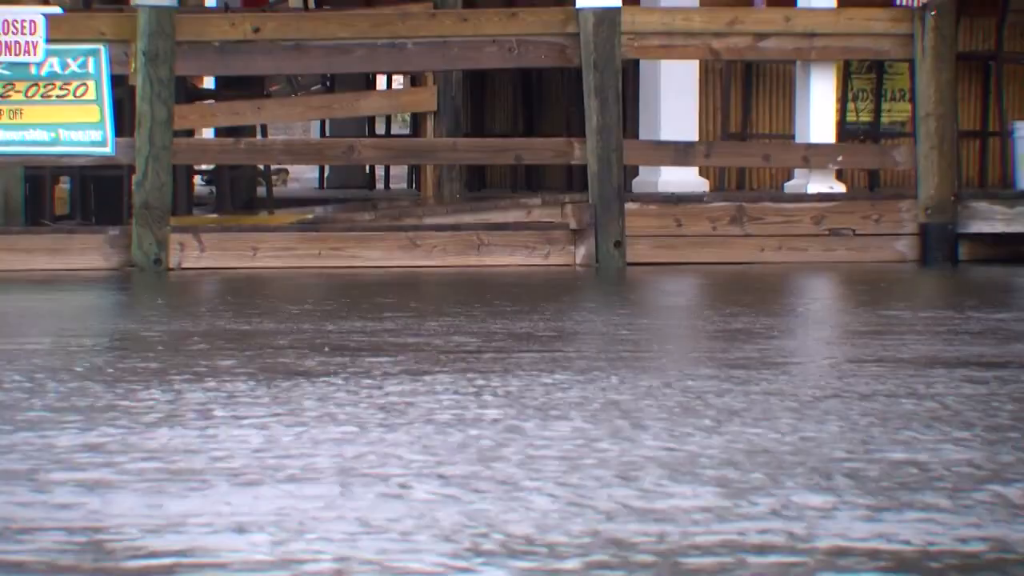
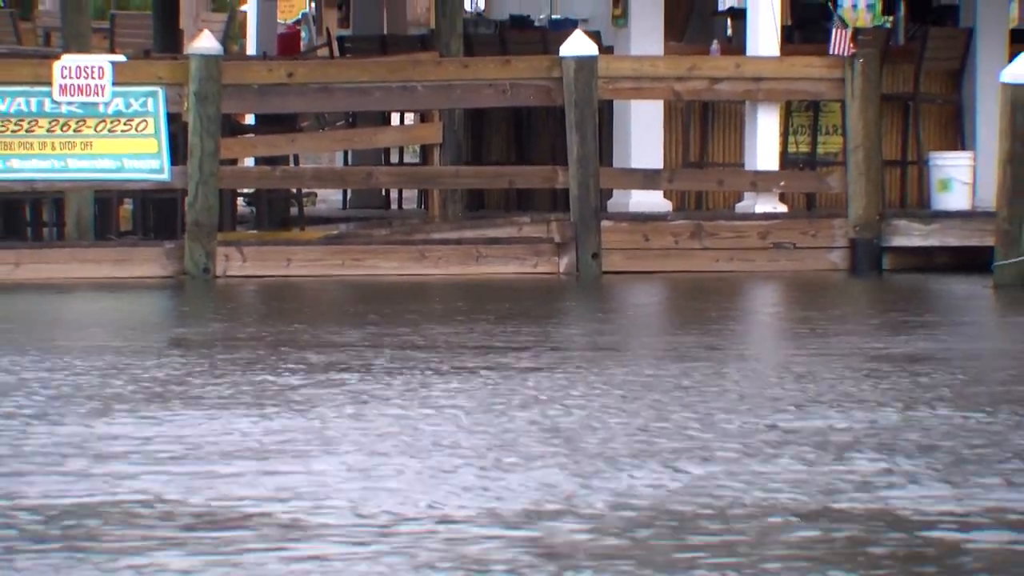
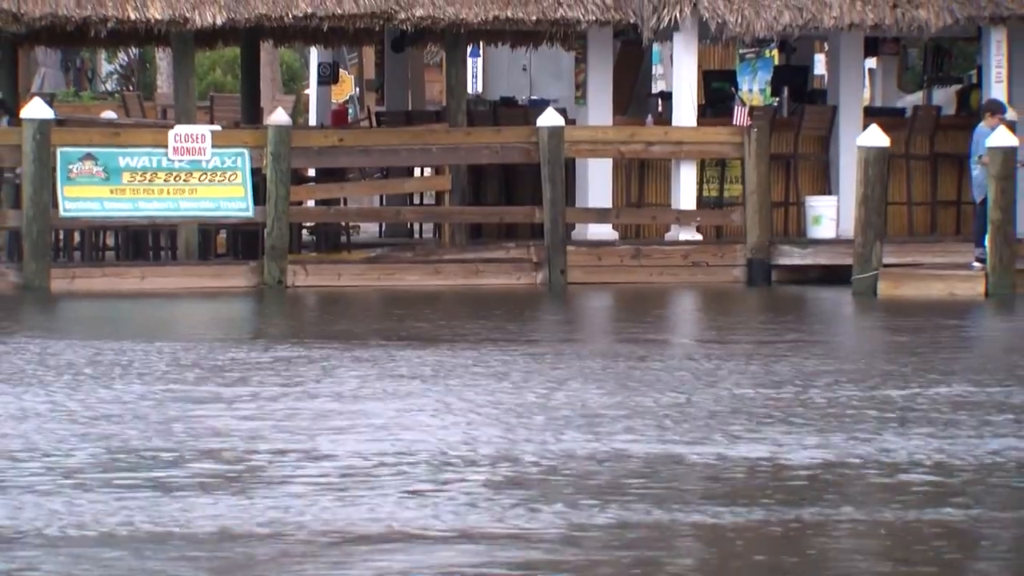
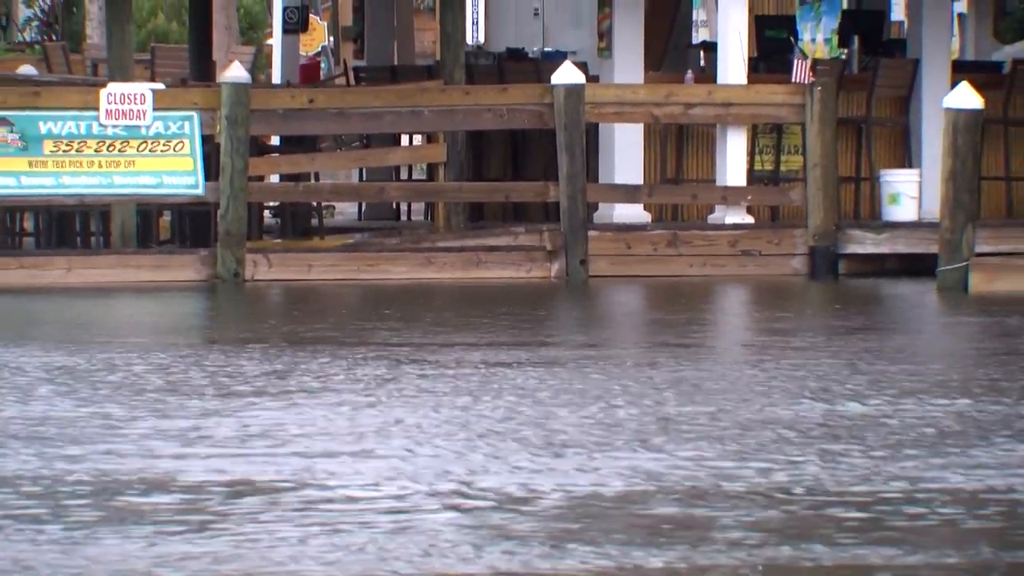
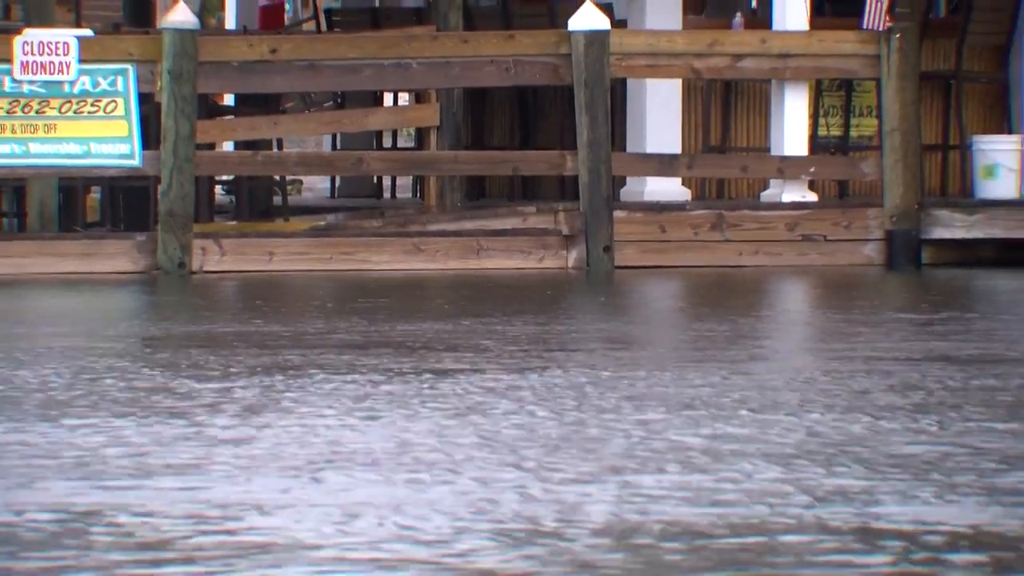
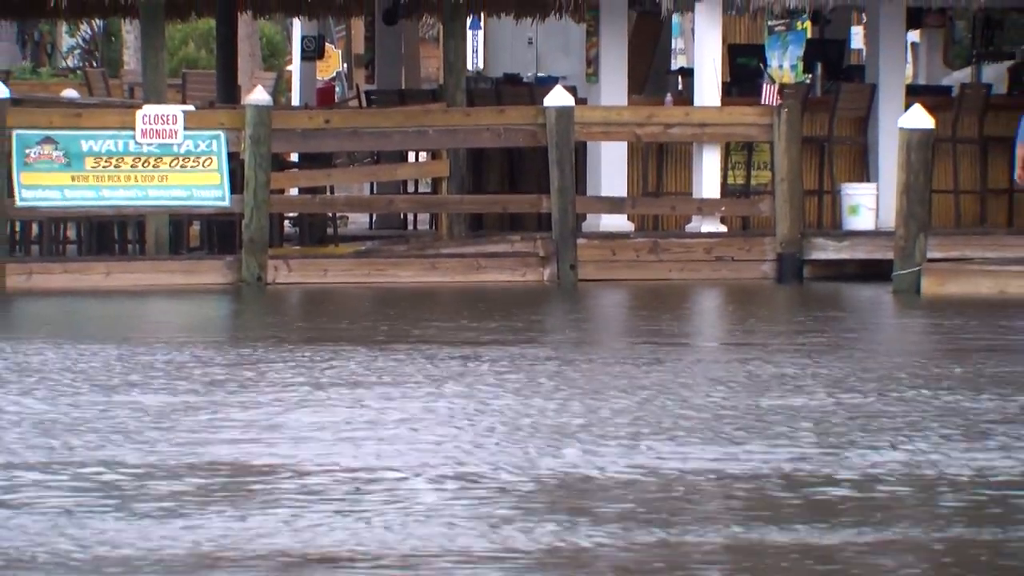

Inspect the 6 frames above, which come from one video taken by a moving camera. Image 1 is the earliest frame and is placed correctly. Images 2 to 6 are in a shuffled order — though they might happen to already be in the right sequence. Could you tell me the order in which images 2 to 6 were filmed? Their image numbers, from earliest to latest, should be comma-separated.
5, 2, 4, 6, 3
